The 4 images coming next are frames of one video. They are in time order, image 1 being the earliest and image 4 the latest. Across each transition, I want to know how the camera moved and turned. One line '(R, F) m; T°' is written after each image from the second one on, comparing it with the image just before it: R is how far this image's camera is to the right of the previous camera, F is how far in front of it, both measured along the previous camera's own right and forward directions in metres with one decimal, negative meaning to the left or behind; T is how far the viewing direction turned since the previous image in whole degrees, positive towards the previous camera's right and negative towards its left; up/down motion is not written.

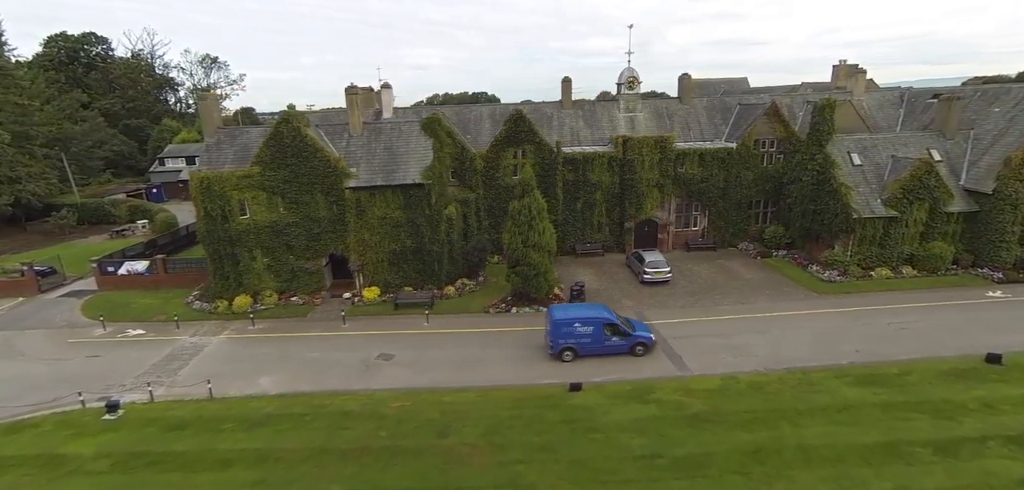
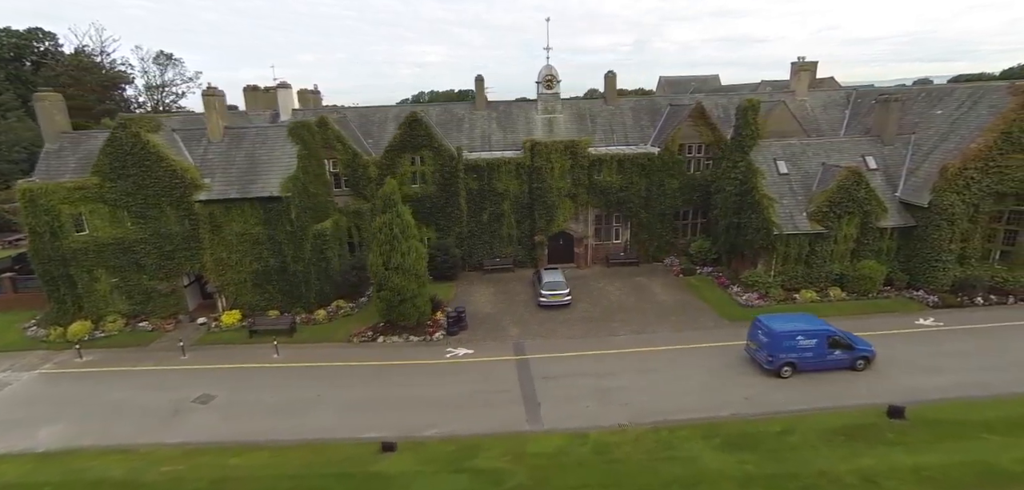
(+6.8, +3.0) m; 0°
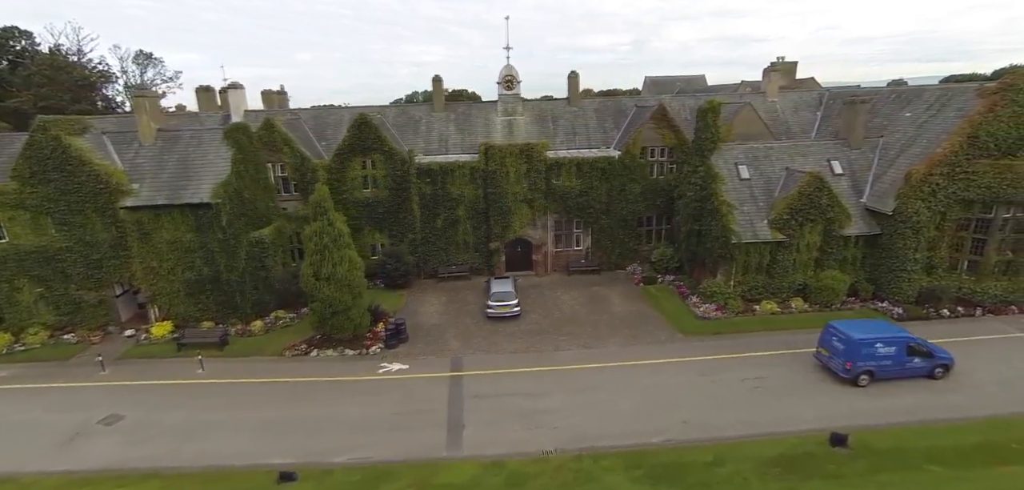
(+2.9, +1.2) m; 0°
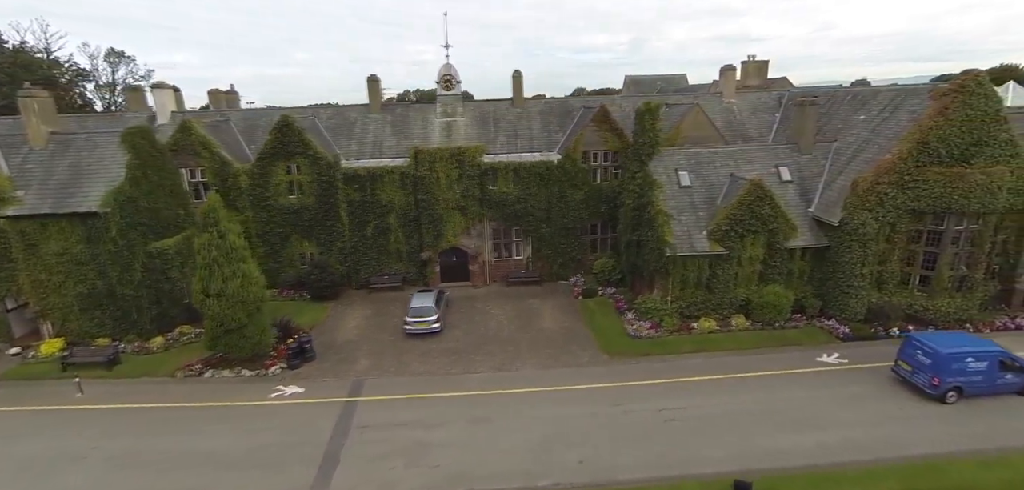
(+4.0, +1.7) m; 0°
